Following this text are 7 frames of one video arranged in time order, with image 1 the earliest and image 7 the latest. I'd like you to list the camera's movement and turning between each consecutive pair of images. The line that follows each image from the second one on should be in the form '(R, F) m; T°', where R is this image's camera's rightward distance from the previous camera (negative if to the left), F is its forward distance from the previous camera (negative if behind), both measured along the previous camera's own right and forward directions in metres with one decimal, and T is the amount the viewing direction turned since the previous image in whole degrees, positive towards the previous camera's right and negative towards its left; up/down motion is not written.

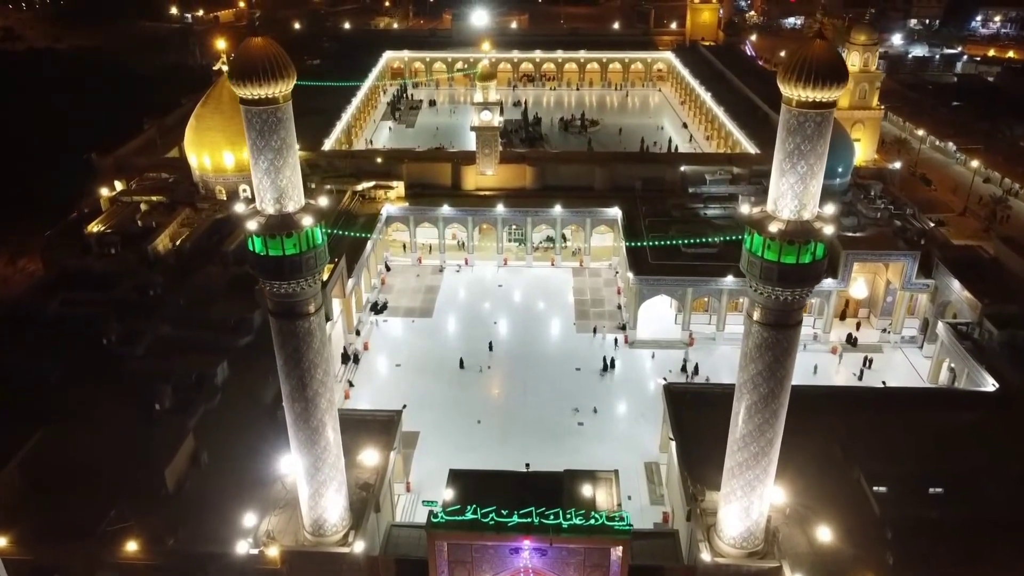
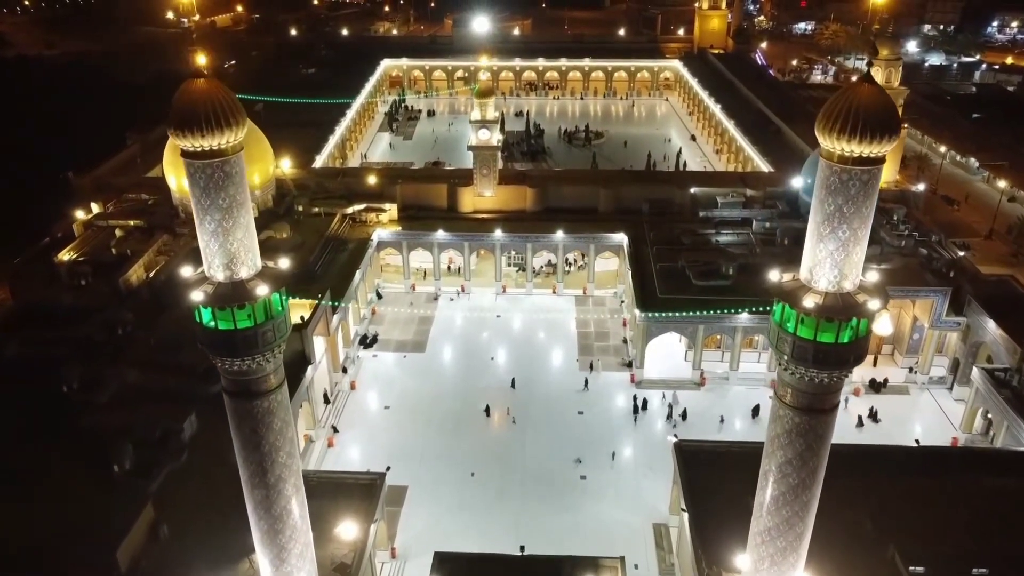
(+0.2, +1.8) m; 0°
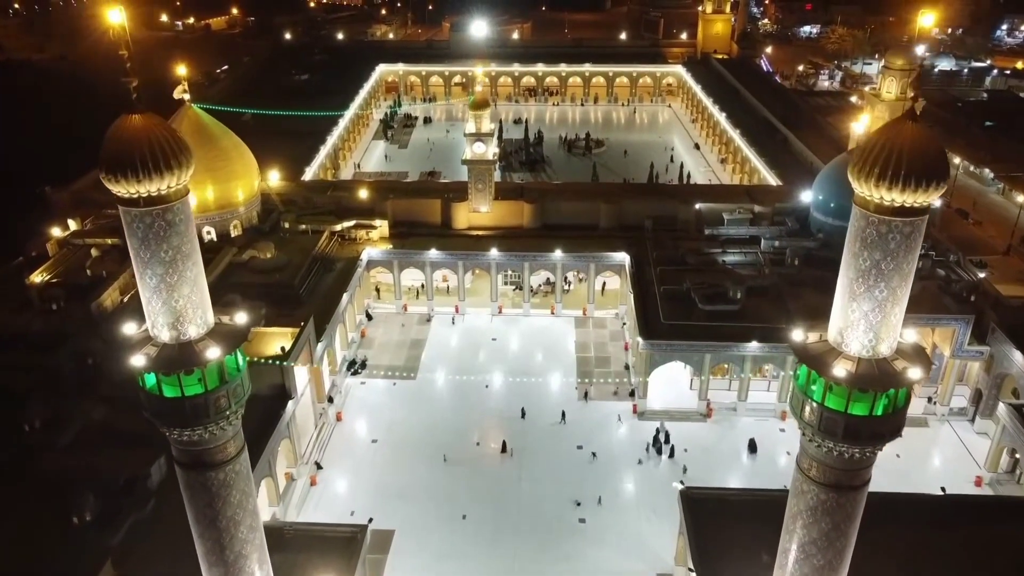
(+0.2, +1.3) m; 0°
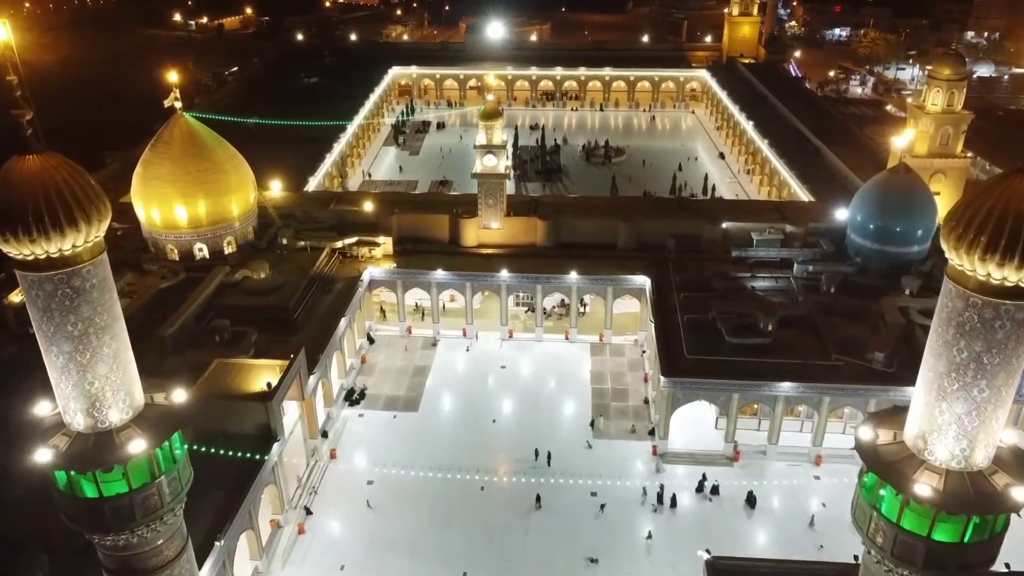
(+0.2, +1.9) m; -1°
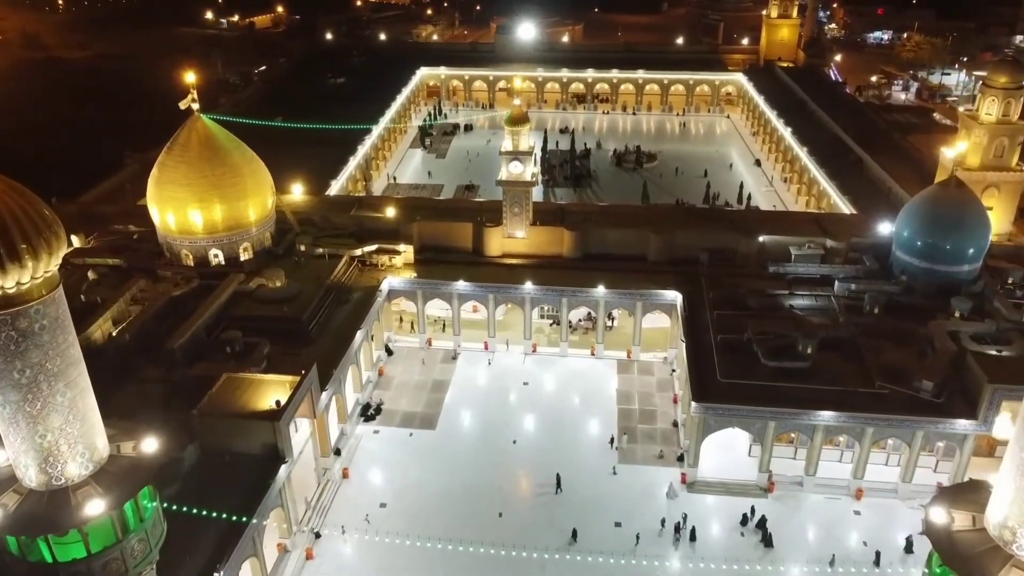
(+0.1, +1.0) m; -2°
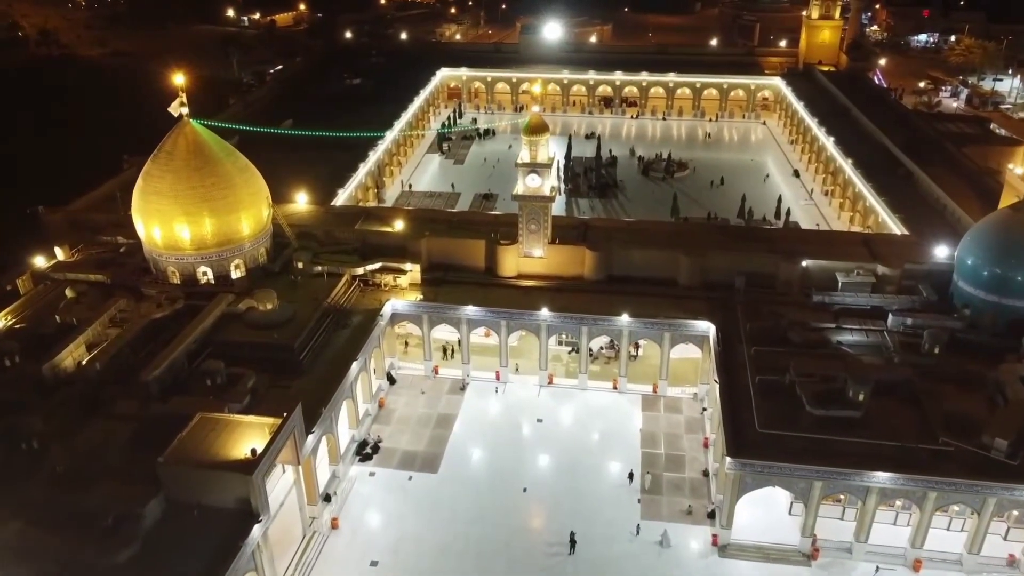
(+0.3, +2.3) m; -2°
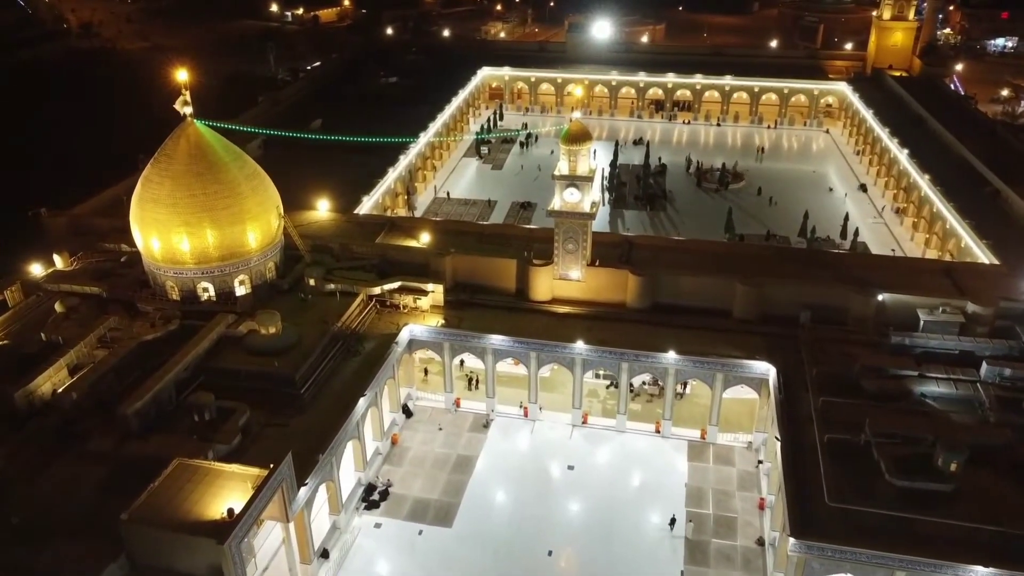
(+0.3, +2.5) m; -3°
